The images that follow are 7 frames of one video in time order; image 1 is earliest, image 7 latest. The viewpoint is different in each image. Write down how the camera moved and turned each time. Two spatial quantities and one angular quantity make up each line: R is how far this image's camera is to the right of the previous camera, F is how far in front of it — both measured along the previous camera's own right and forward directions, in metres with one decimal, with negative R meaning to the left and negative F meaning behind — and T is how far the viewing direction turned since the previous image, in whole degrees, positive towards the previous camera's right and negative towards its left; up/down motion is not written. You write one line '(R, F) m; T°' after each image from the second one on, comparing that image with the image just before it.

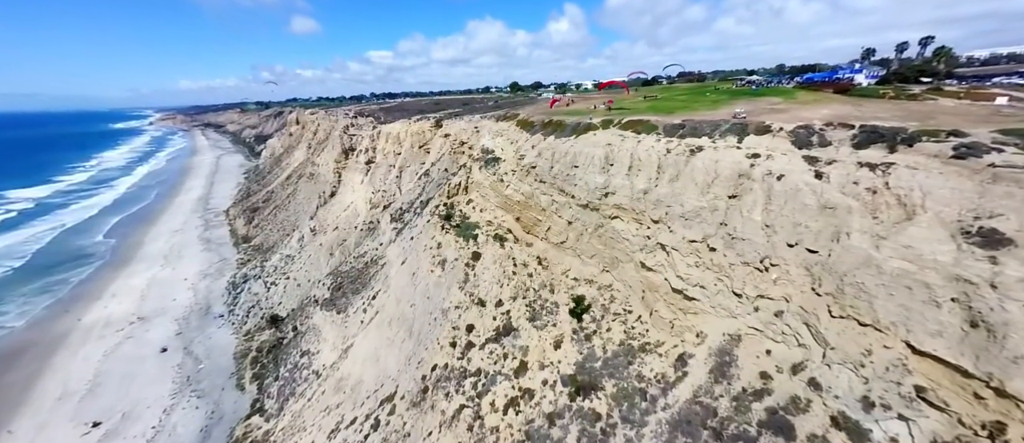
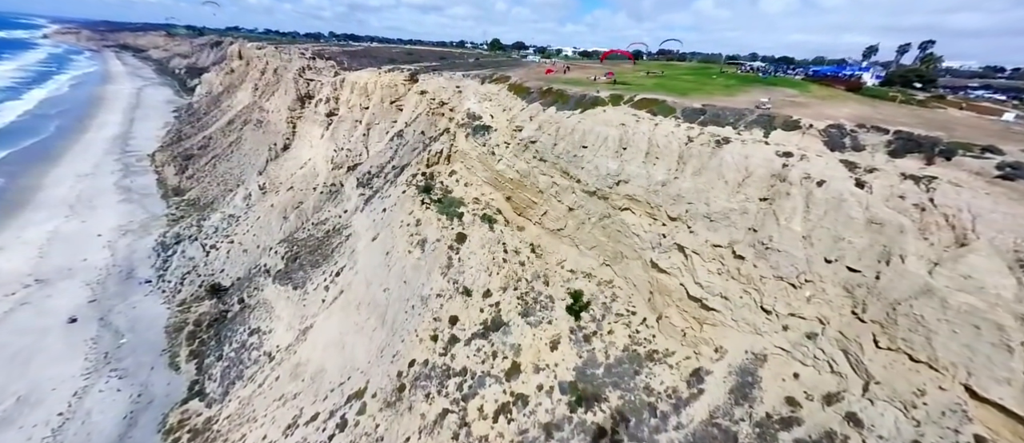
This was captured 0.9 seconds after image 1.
(-1.3, +1.9) m; +6°
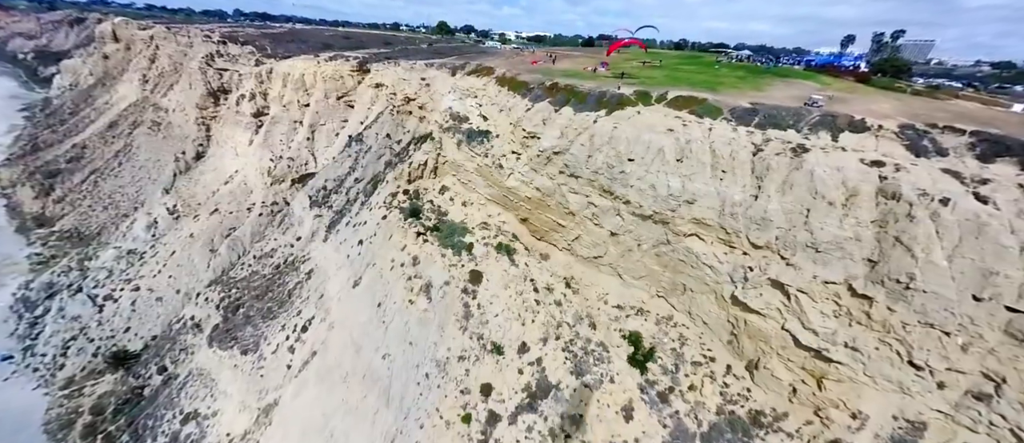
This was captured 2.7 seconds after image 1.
(-2.9, +3.2) m; +9°
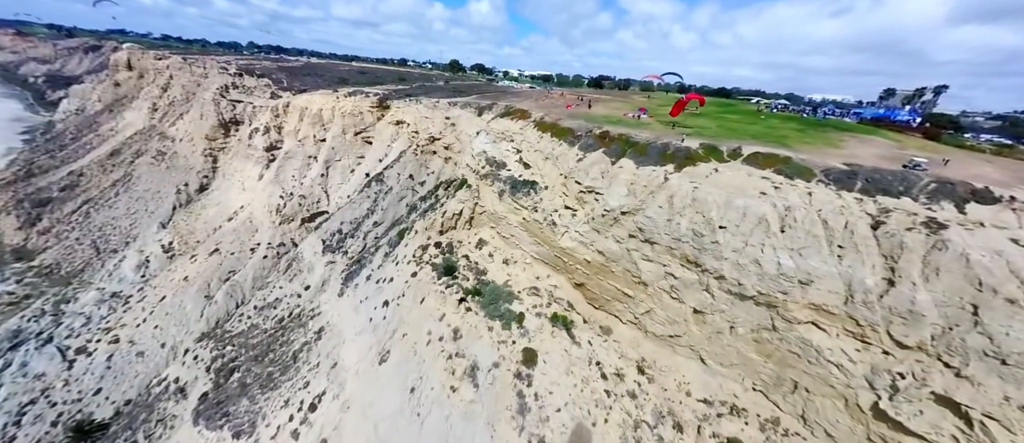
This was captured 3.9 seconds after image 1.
(-2.1, +1.8) m; +1°
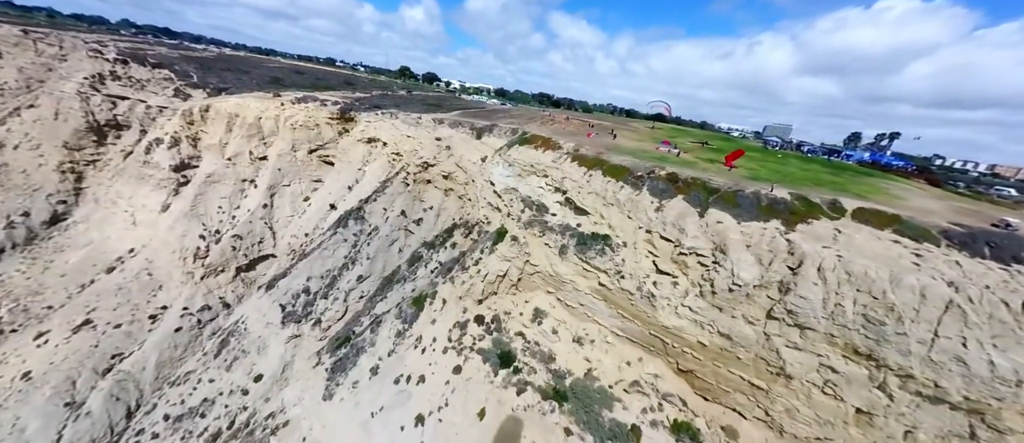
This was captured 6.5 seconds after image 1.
(-4.5, +3.7) m; +12°
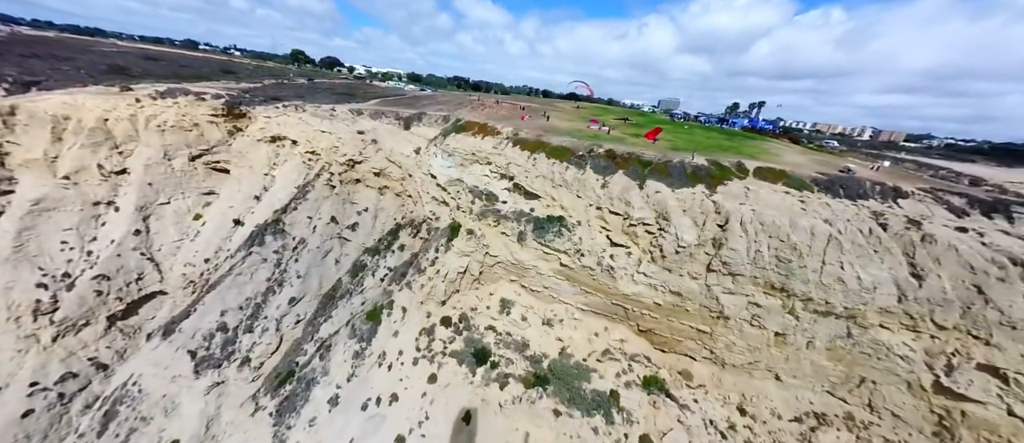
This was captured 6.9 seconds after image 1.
(-1.0, +0.3) m; +13°
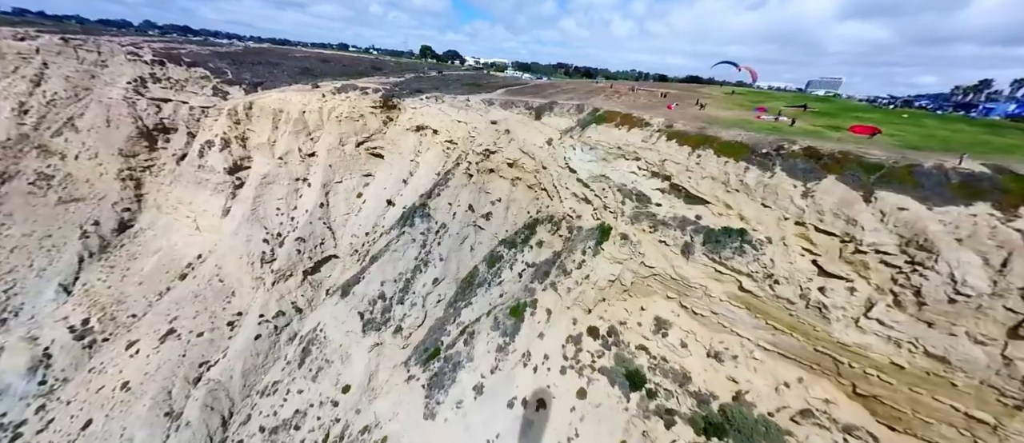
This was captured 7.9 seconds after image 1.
(-1.7, +1.0) m; -16°
